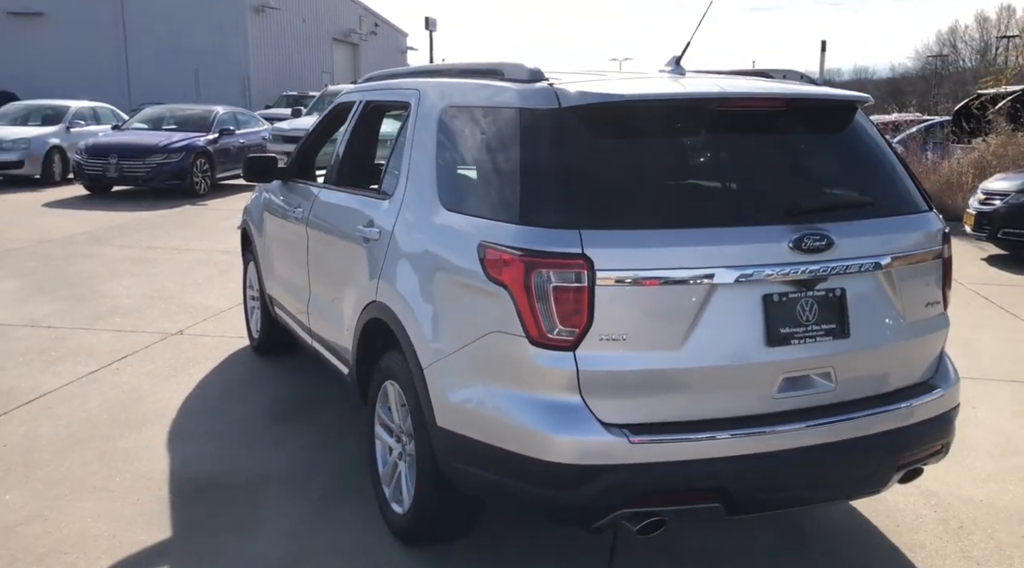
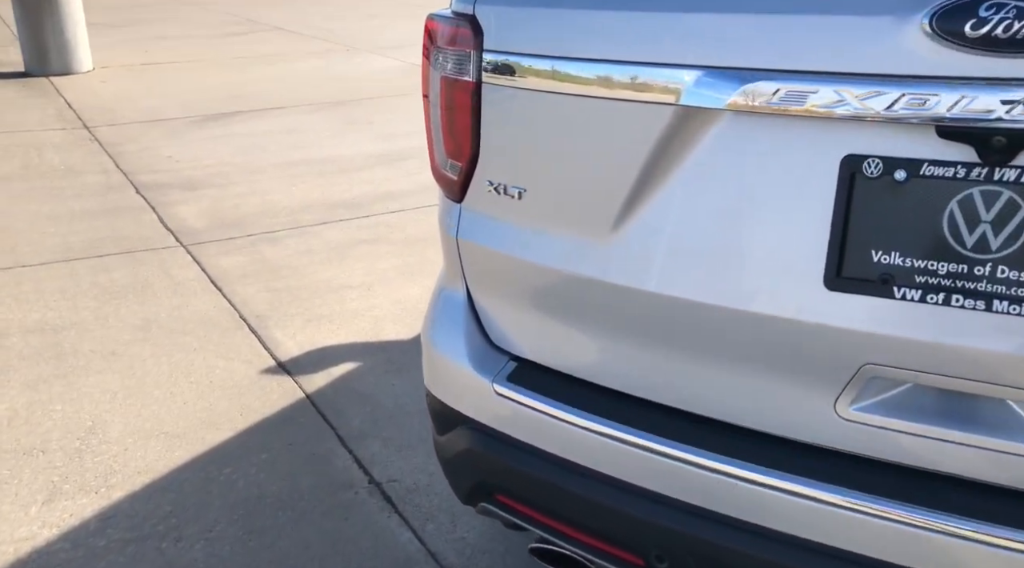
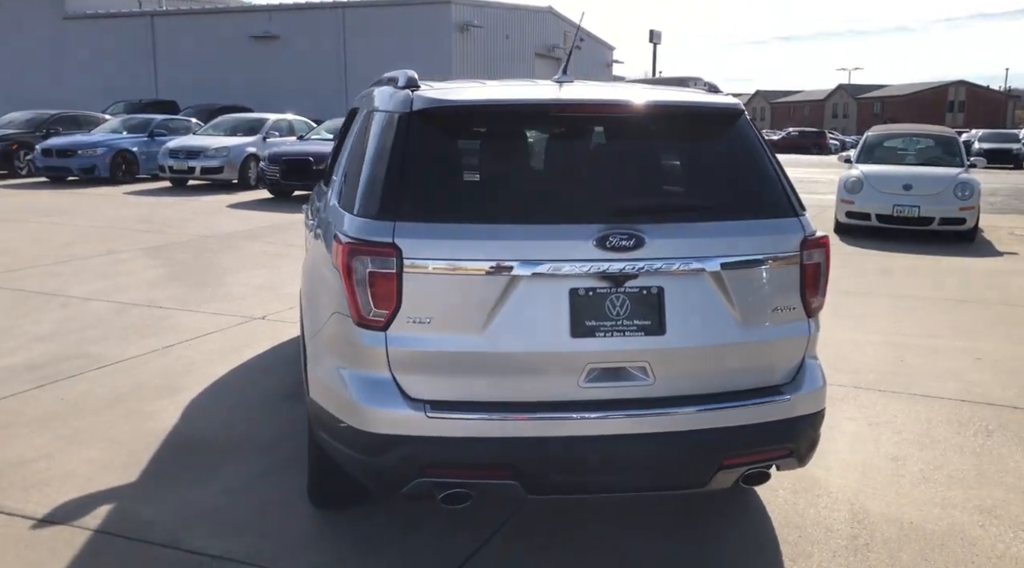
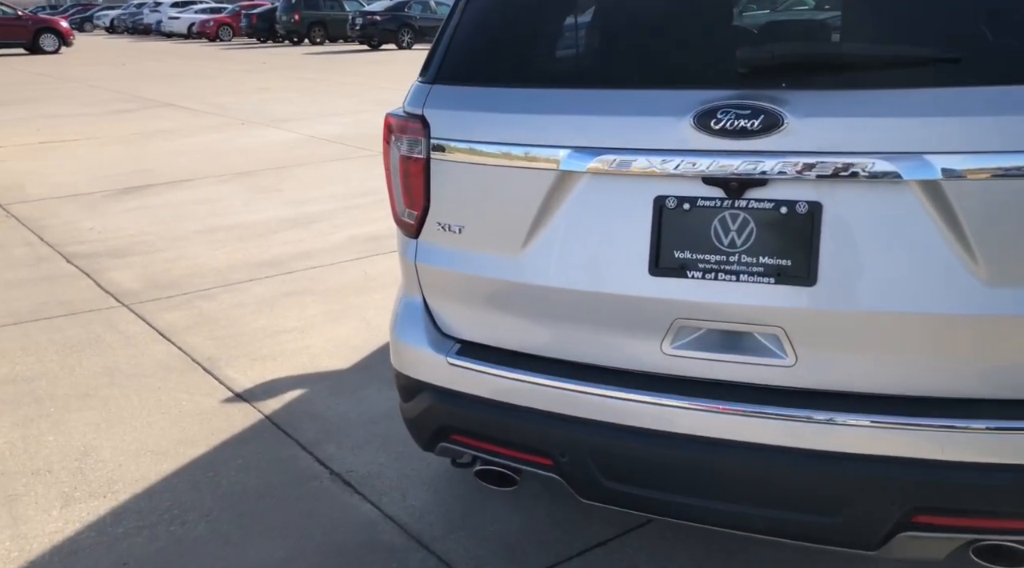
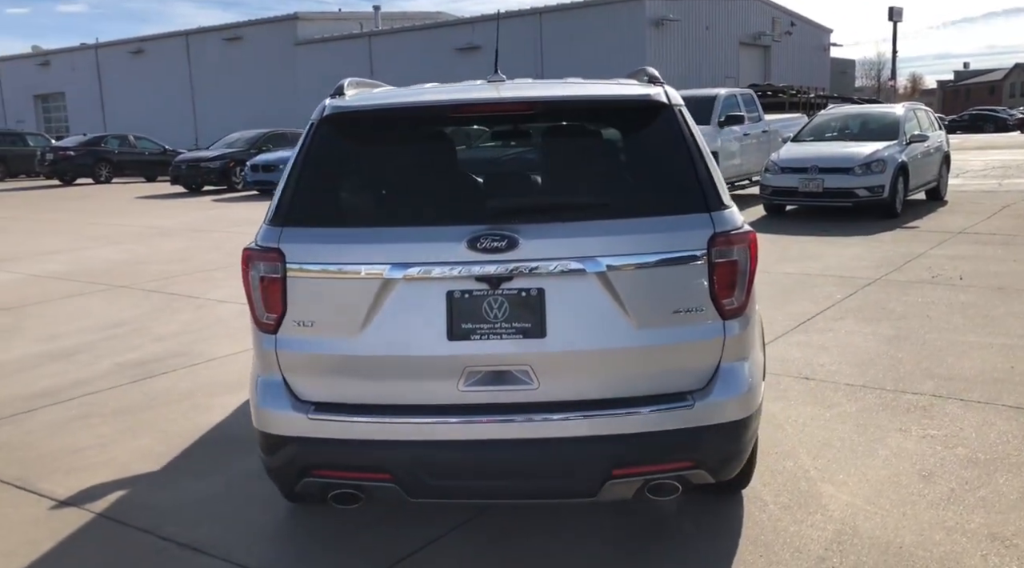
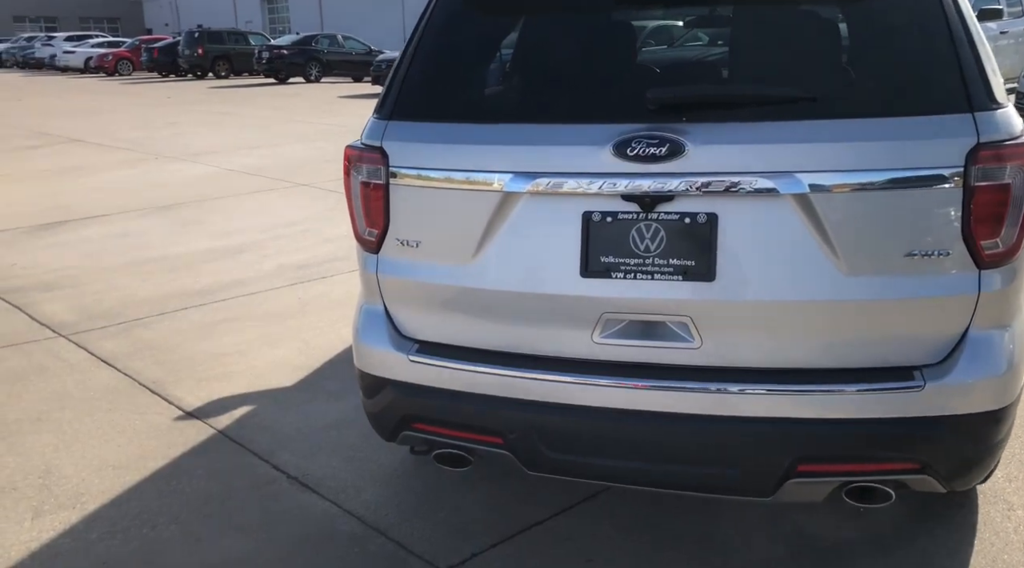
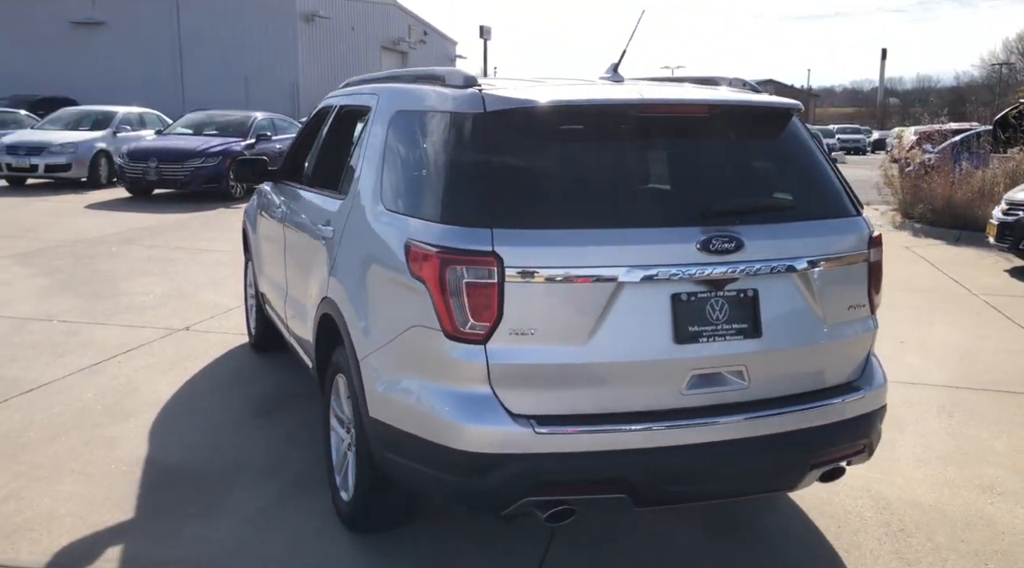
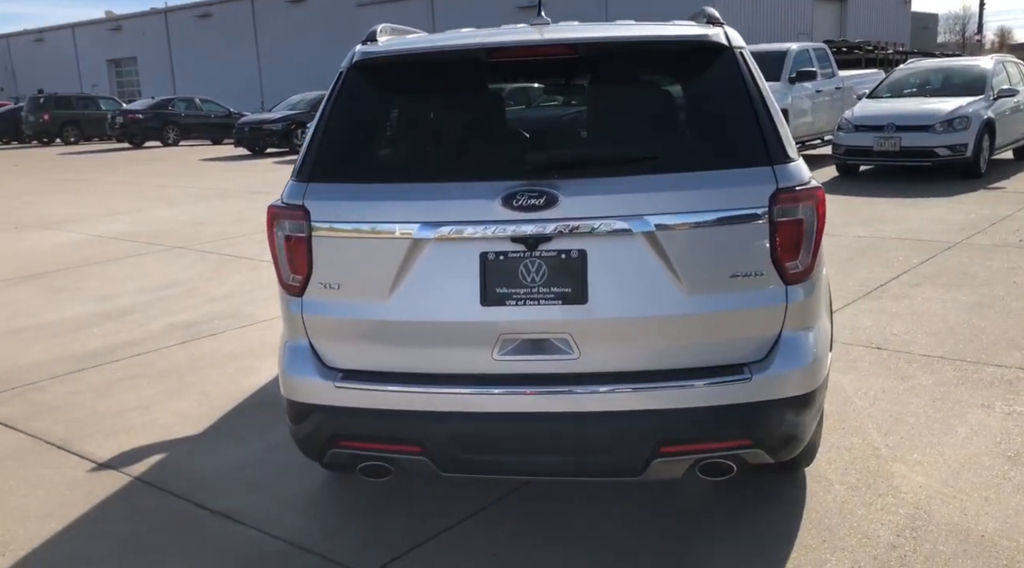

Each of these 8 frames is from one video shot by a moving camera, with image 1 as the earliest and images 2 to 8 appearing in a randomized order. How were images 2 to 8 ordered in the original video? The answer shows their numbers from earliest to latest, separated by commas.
7, 3, 5, 8, 6, 4, 2
